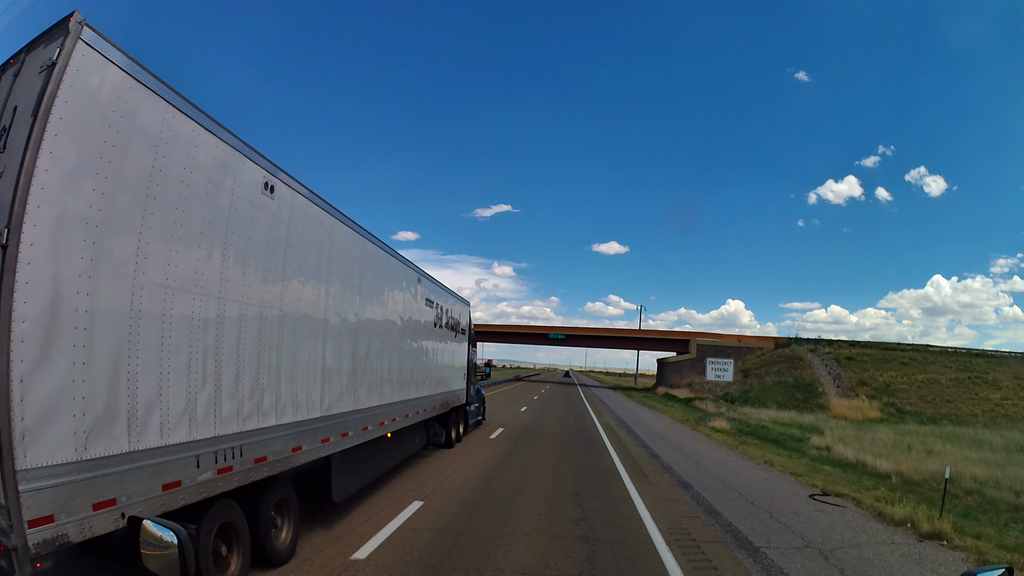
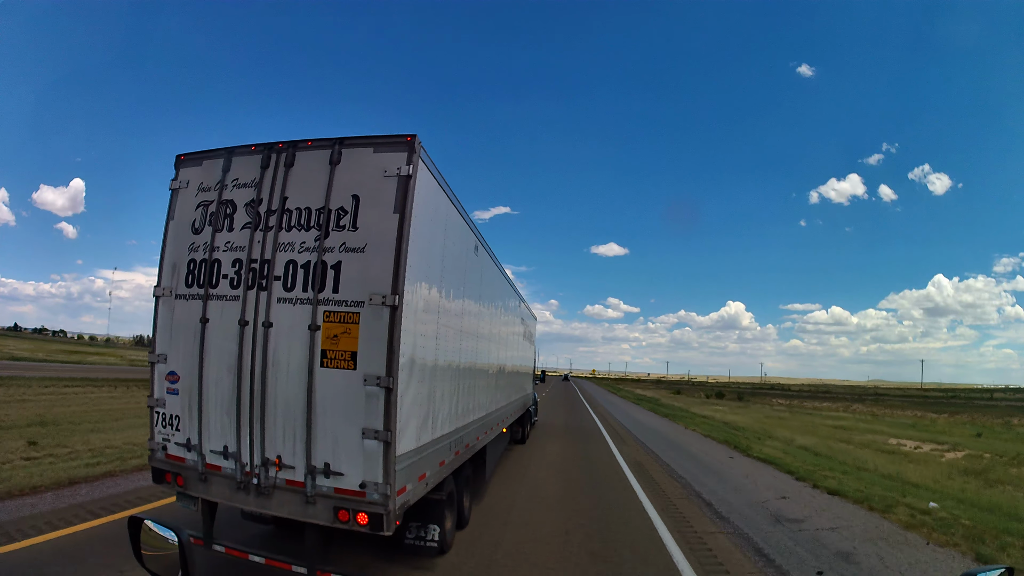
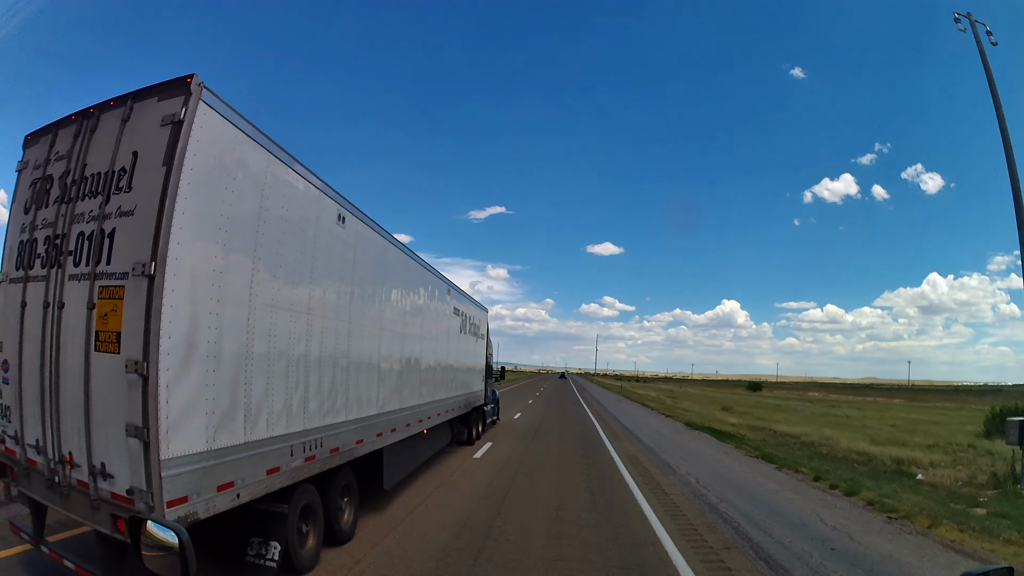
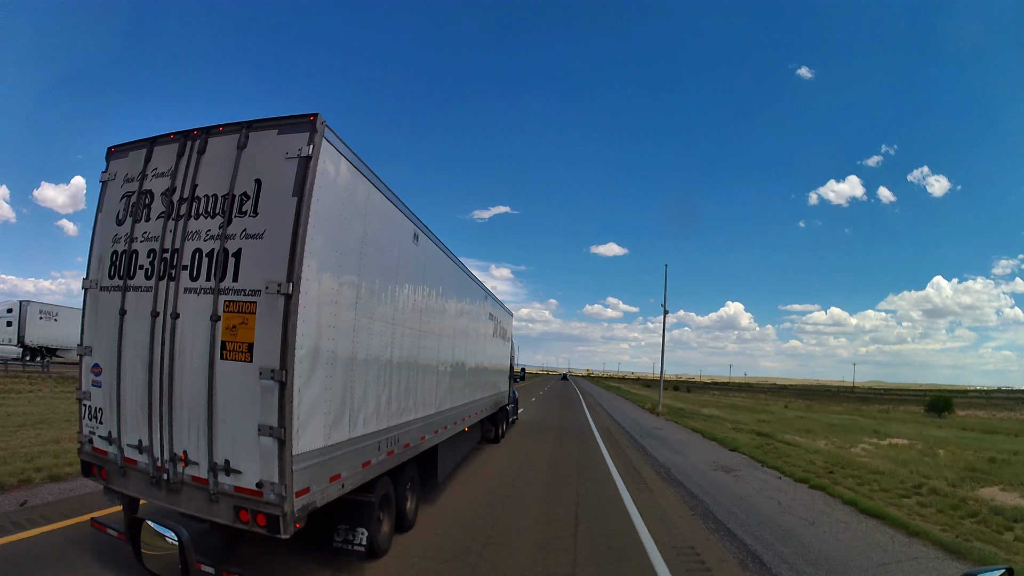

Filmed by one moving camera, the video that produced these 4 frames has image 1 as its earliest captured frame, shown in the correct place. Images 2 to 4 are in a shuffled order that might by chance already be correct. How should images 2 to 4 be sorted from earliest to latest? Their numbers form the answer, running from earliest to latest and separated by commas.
3, 4, 2
